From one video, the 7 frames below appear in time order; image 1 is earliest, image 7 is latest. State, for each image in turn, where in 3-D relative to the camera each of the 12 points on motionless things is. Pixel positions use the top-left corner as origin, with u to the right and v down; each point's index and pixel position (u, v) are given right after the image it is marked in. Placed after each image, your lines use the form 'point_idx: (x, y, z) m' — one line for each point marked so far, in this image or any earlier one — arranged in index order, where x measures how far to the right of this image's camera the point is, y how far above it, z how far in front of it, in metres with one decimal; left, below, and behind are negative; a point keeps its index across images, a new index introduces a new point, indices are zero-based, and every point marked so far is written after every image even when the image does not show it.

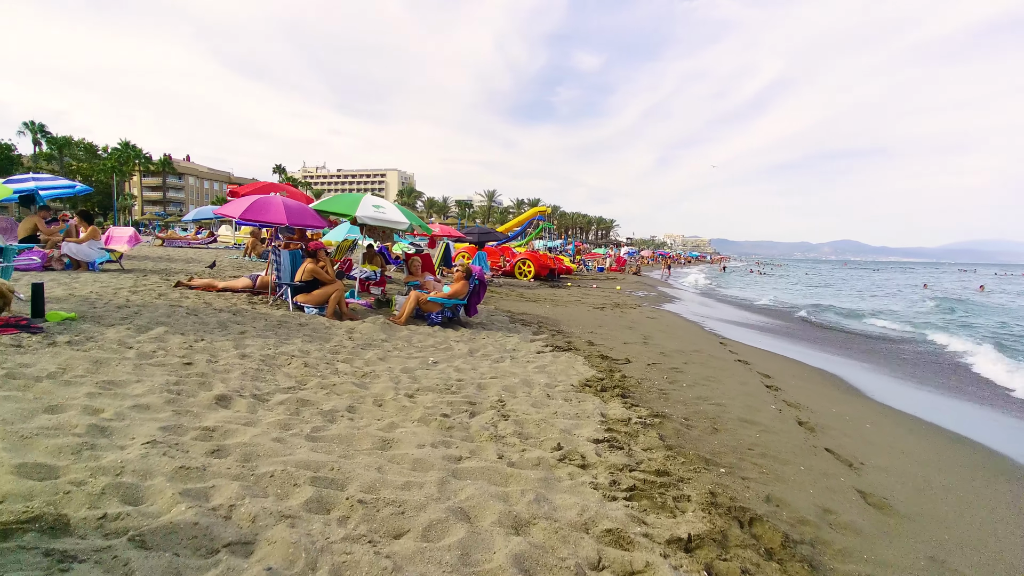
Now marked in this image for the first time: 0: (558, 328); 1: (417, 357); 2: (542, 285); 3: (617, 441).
0: (+0.7, -0.7, +8.5) m
1: (-1.0, -0.7, +5.4) m
2: (+1.0, +0.1, +17.8) m
3: (+0.7, -1.0, +3.6) m
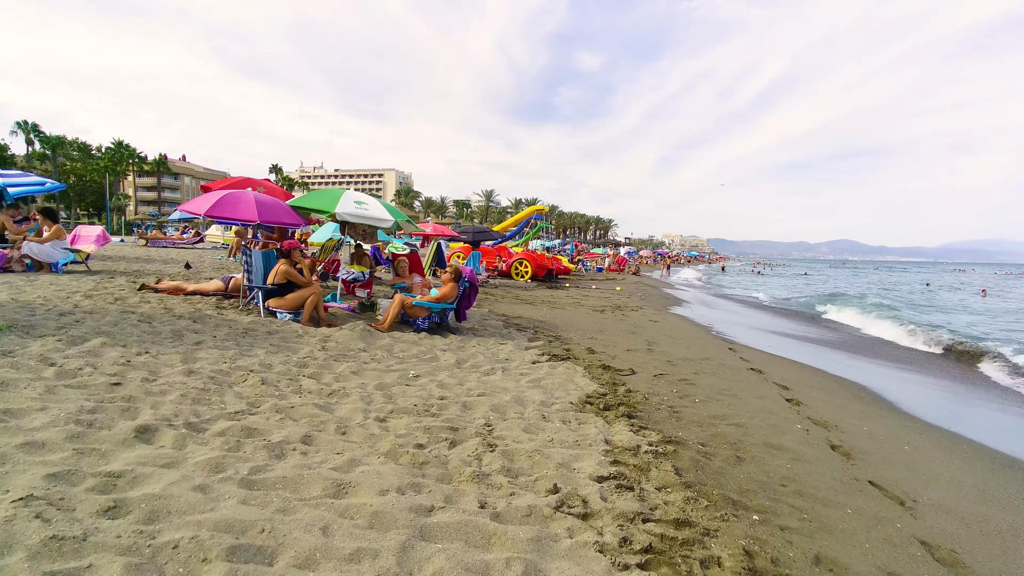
0: (+0.6, -0.7, +7.9) m
1: (-1.0, -0.7, +4.8) m
2: (+0.9, +0.1, +17.2) m
3: (+0.6, -1.1, +3.0) m
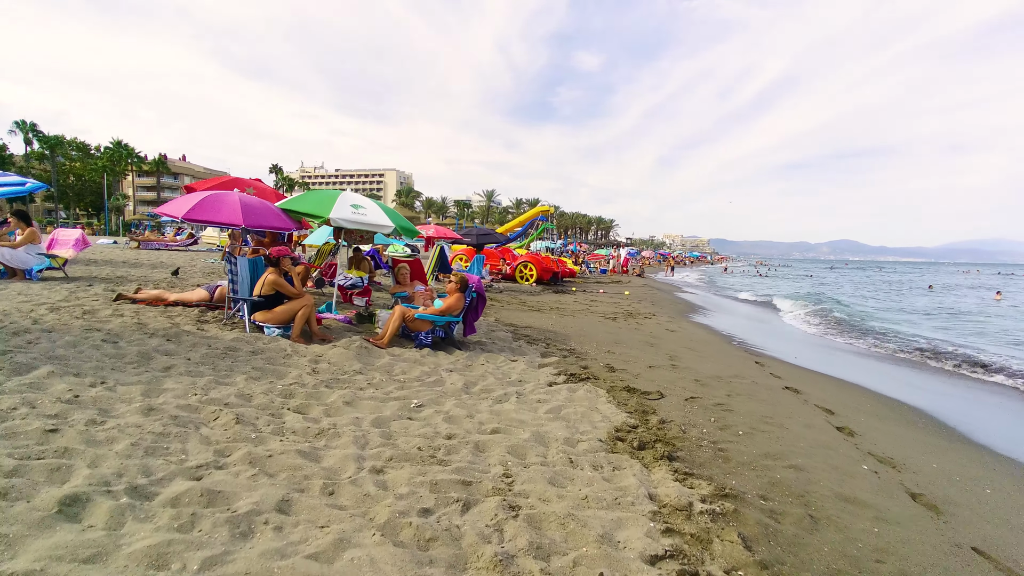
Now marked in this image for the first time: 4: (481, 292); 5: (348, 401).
0: (+0.7, -0.8, +7.3) m
1: (-0.9, -0.9, +4.2) m
2: (+1.0, 0.0, +16.5) m
3: (+0.8, -1.2, +2.3) m
4: (-0.4, -0.1, +6.4) m
5: (-1.2, -0.8, +4.0) m
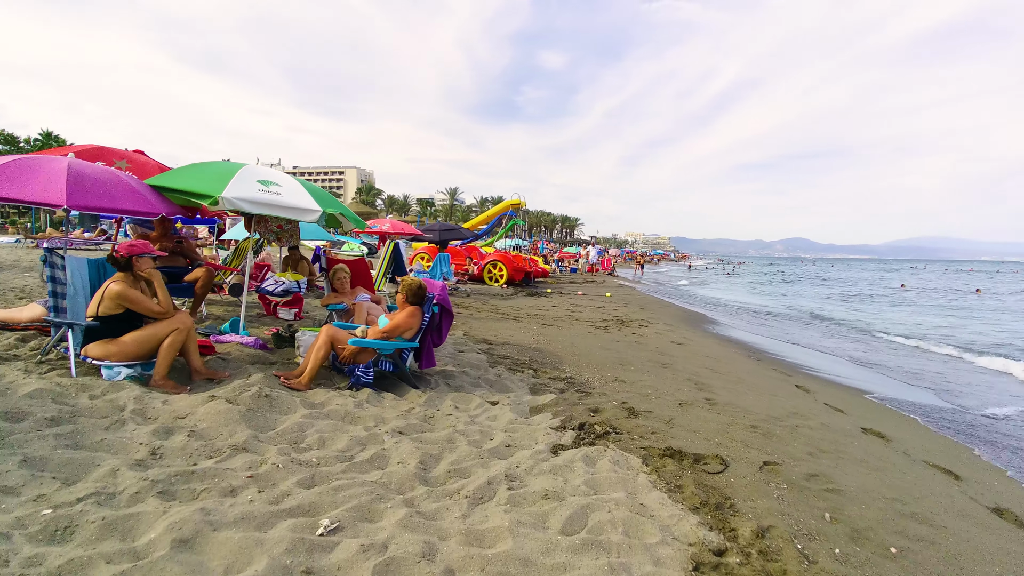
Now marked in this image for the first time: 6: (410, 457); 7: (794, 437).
0: (+0.5, -0.9, +5.5) m
1: (-0.9, -1.0, +2.3) m
2: (+0.2, -0.1, +14.7) m
3: (+0.8, -1.3, +0.5) m
4: (-0.6, -0.2, +4.5) m
5: (-1.2, -0.9, +2.0) m
6: (-0.6, -1.0, +3.1) m
7: (+2.1, -1.1, +4.0) m
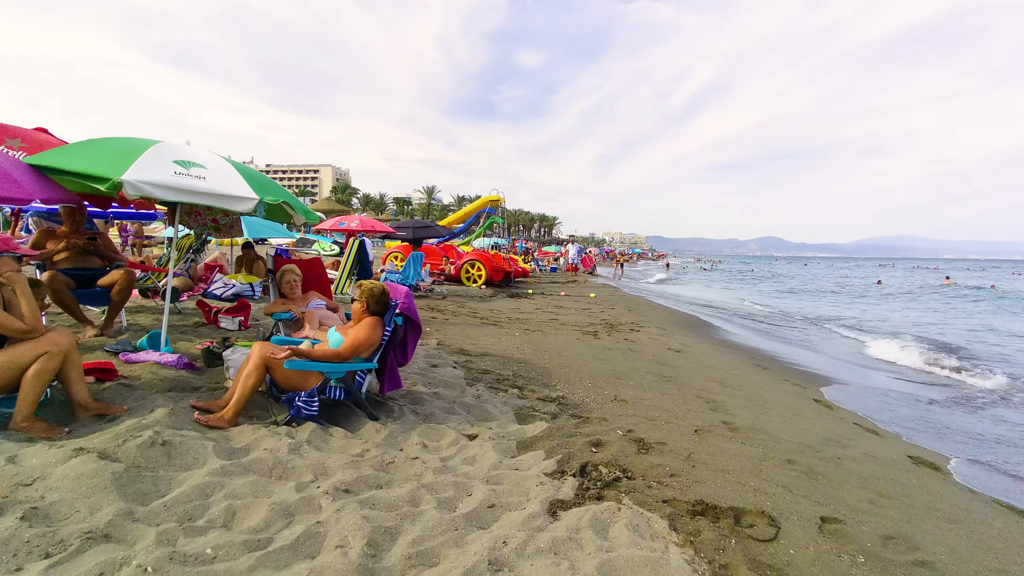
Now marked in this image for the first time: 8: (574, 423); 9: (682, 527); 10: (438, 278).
0: (+0.3, -0.9, +4.6) m
1: (-1.0, -1.0, +1.4) m
2: (-0.4, -0.1, +13.9) m
3: (+0.9, -1.3, -0.3) m
4: (-0.7, -0.2, +3.6) m
5: (-1.3, -1.0, +1.1) m
6: (-0.6, -1.0, +2.2) m
7: (+2.0, -1.1, +3.3) m
8: (+0.5, -1.0, +4.0) m
9: (+0.8, -1.1, +2.5) m
10: (-2.1, +0.3, +14.9) m
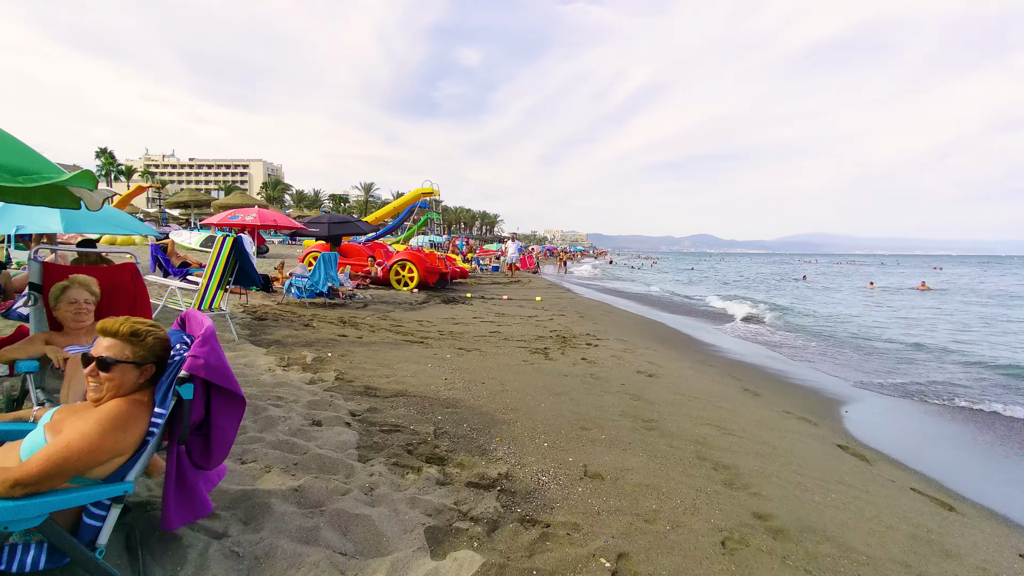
0: (-0.1, -1.0, +3.0) m
1: (-1.1, -1.2, -0.4) m
2: (-1.8, -0.2, +12.1) m
3: (+0.9, -1.4, -1.8) m
4: (-1.0, -0.3, +1.9) m
5: (-1.3, -1.1, -0.7) m
6: (-0.8, -1.1, +0.4) m
7: (+1.7, -1.2, +1.8) m
8: (+0.1, -1.1, +2.3) m
9: (+0.5, -1.2, +0.9) m
10: (-3.6, +0.2, +13.0) m
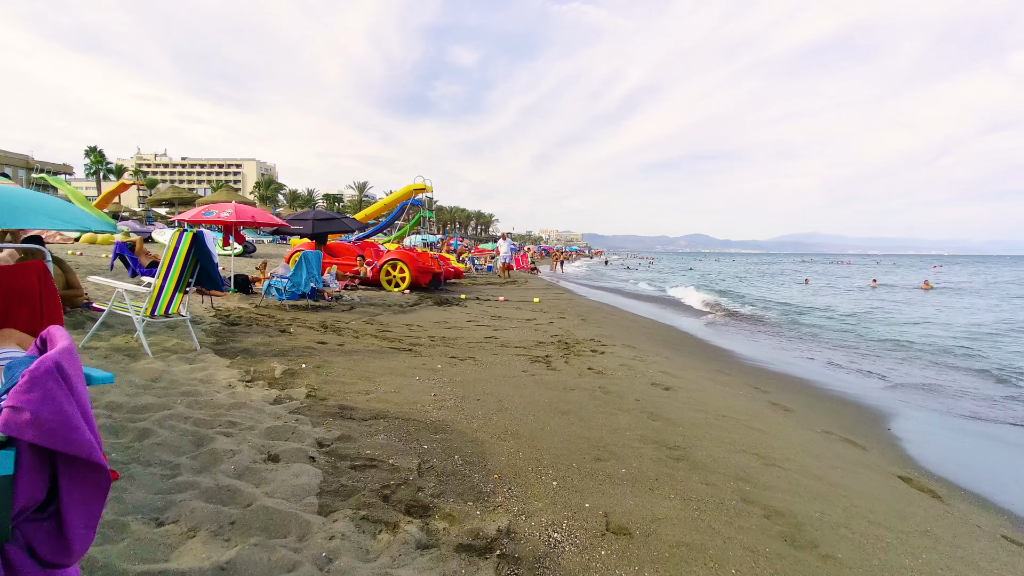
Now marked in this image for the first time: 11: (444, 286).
0: (-0.1, -1.1, +2.3) m
1: (-1.0, -1.2, -1.1) m
2: (-1.9, -0.2, +11.4) m
3: (+1.0, -1.4, -2.5) m
4: (-1.0, -0.3, +1.2) m
5: (-1.3, -1.1, -1.4) m
6: (-0.8, -1.1, -0.2) m
7: (+1.7, -1.3, +1.1) m
8: (+0.1, -1.1, +1.6) m
9: (+0.6, -1.2, +0.2) m
10: (-3.7, +0.1, +12.2) m
11: (-1.9, +0.1, +14.9) m
